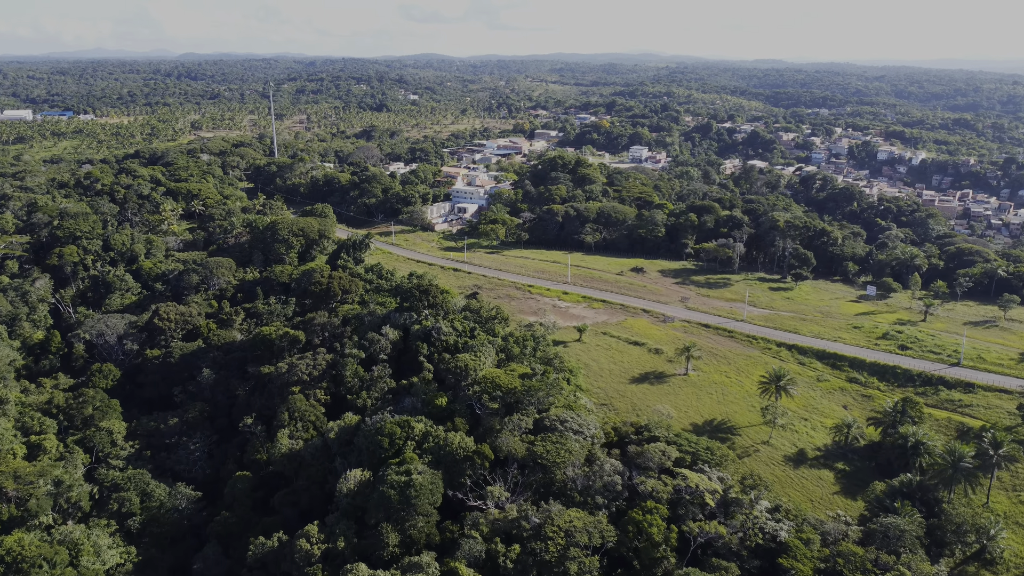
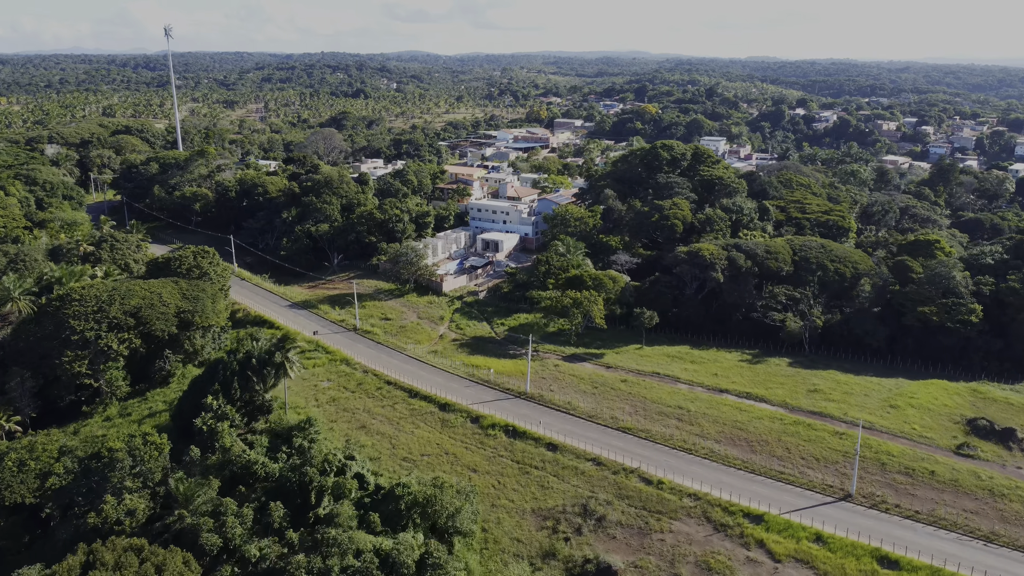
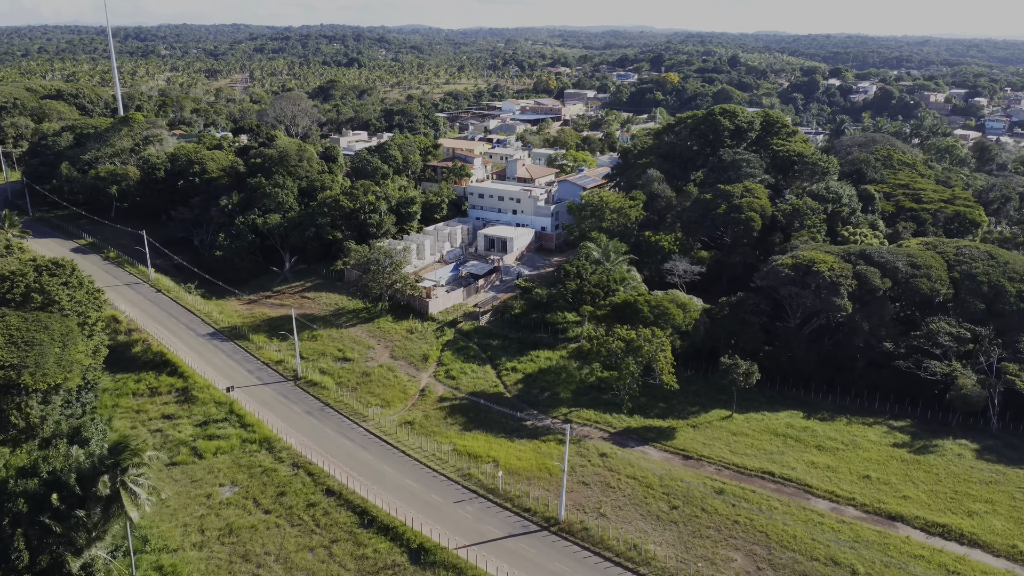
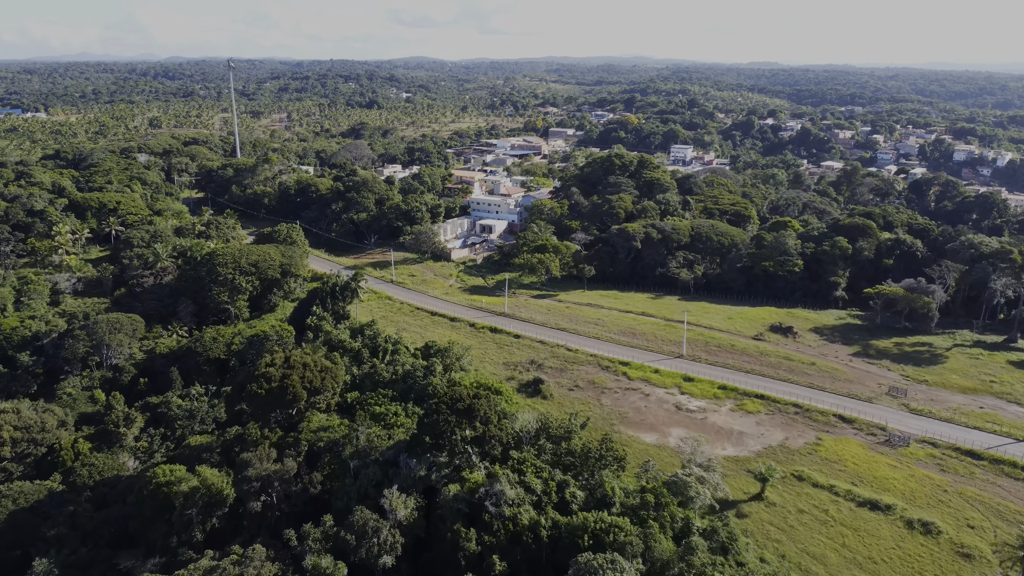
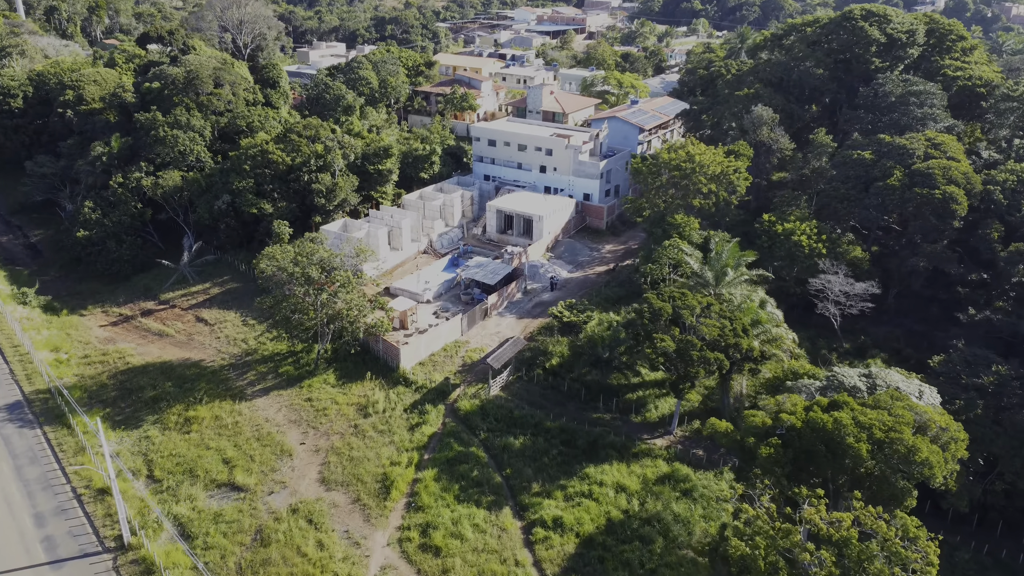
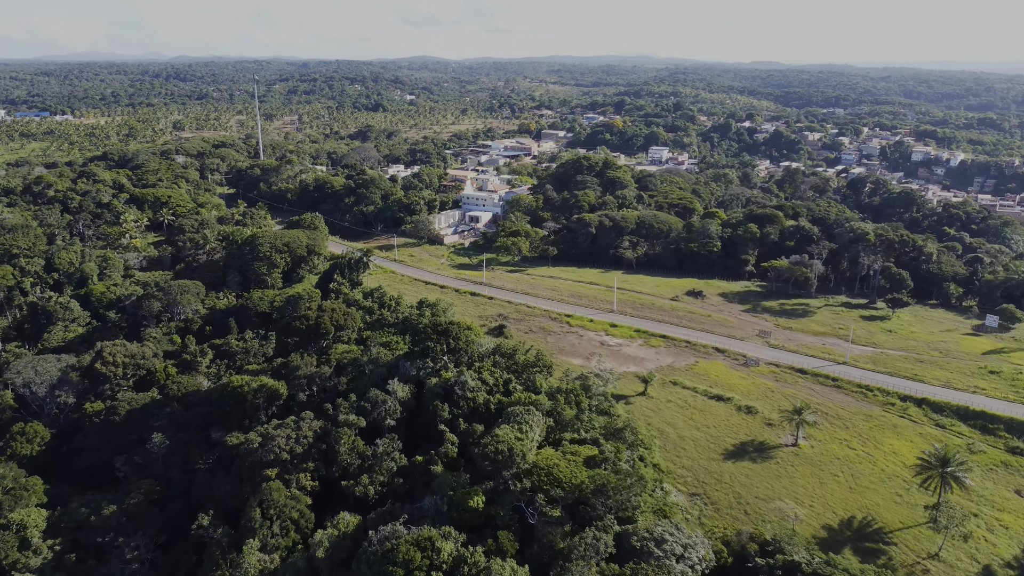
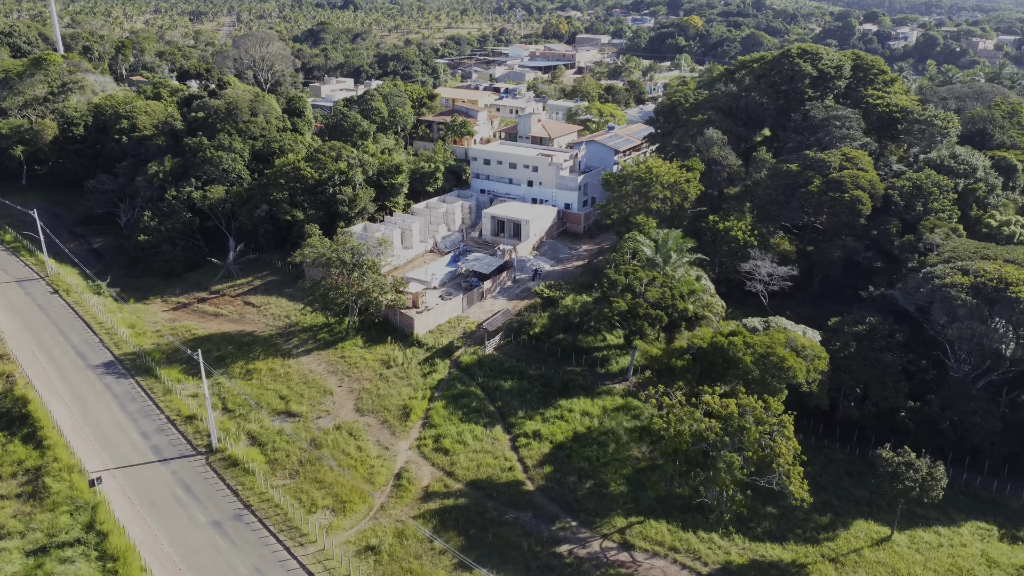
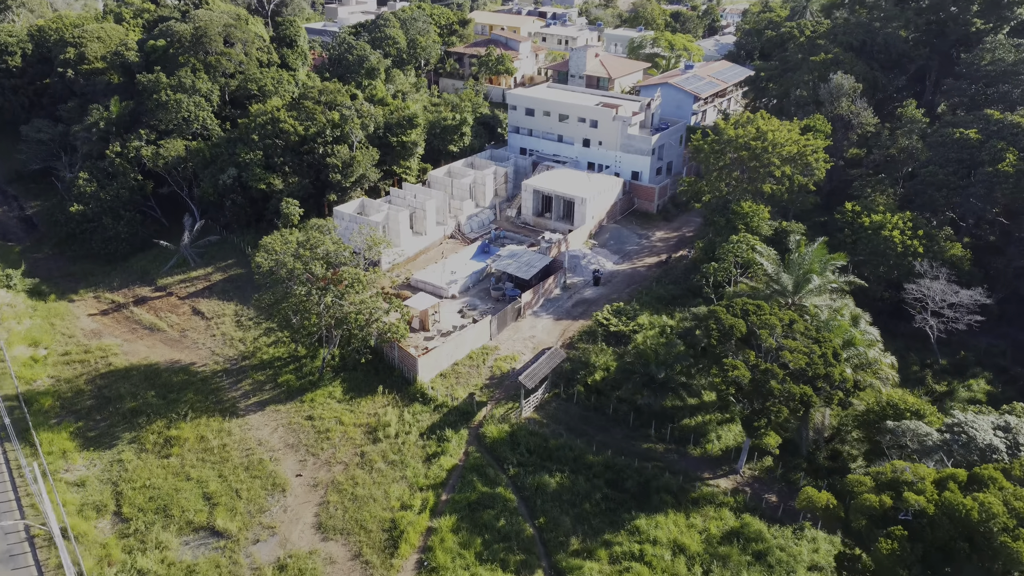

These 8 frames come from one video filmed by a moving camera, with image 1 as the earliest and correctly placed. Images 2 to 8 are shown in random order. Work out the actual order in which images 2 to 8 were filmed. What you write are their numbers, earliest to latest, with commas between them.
6, 4, 2, 3, 7, 5, 8
